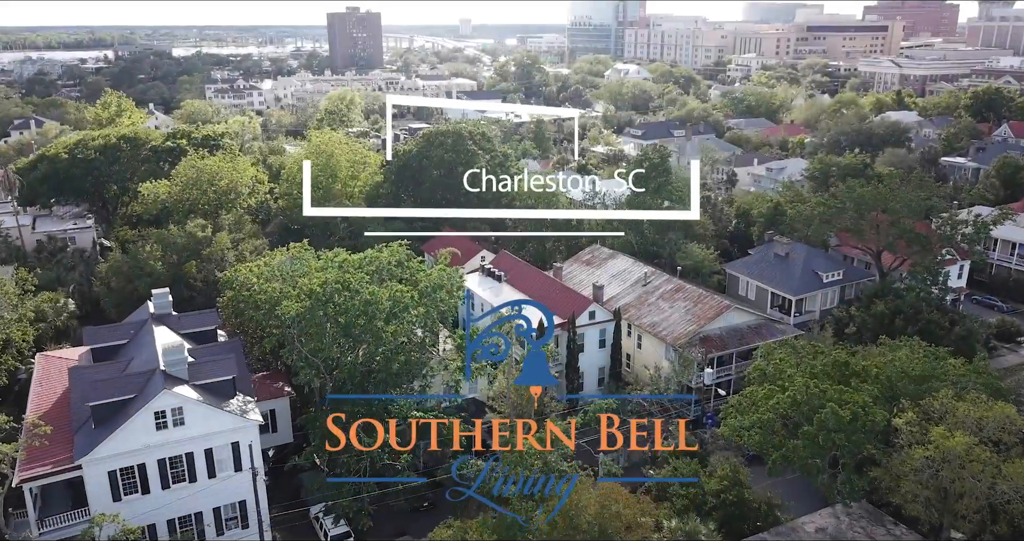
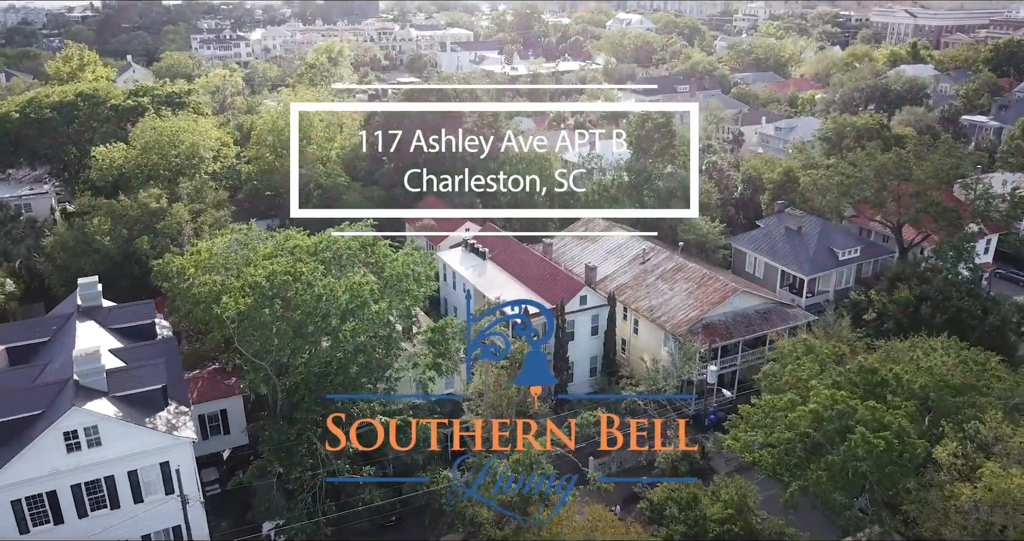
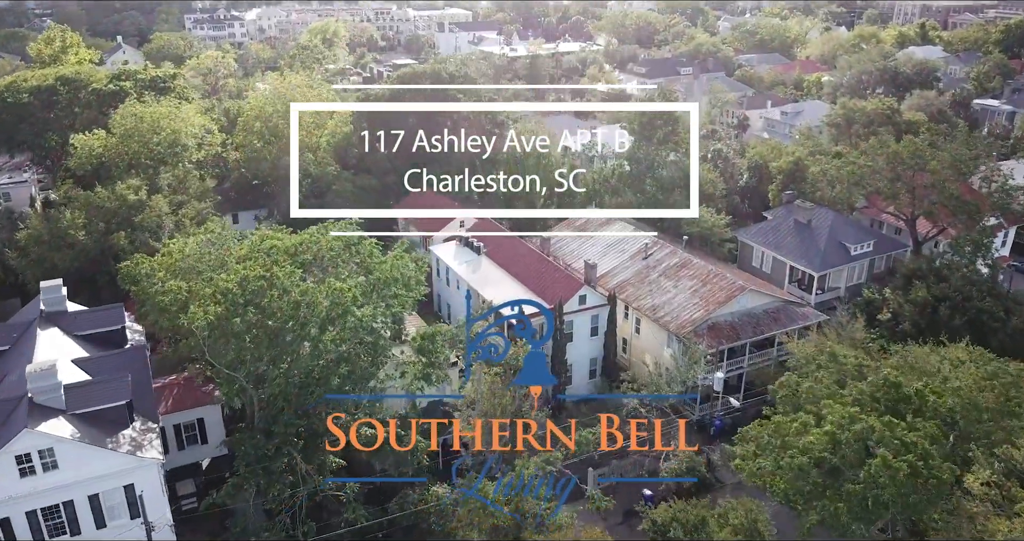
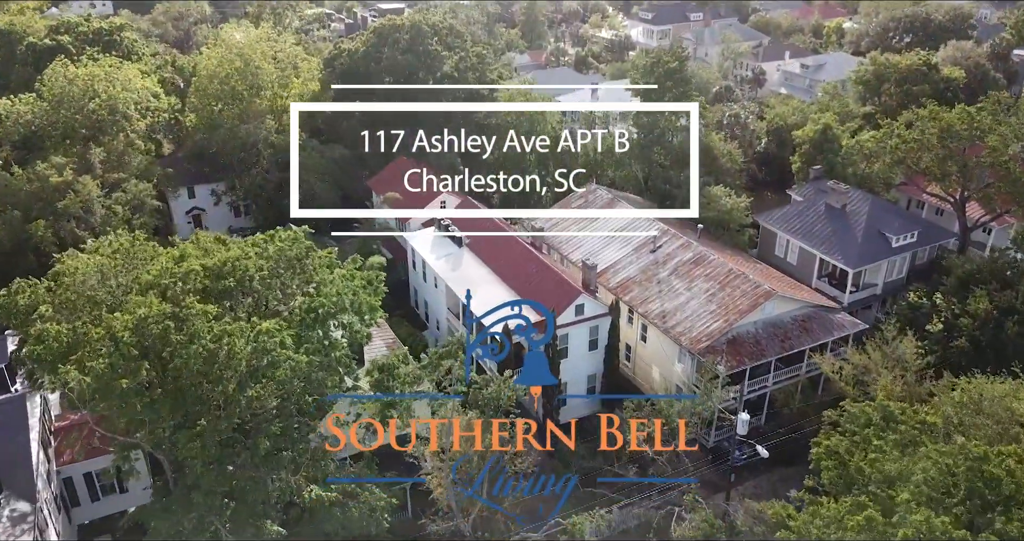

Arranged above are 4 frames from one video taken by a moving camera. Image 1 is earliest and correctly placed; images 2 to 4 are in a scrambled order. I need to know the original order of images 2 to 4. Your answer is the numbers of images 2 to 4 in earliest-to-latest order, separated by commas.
2, 3, 4
